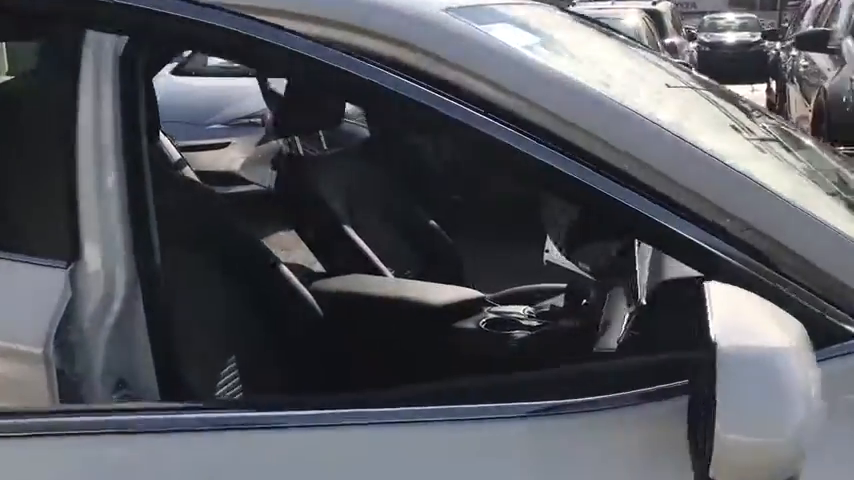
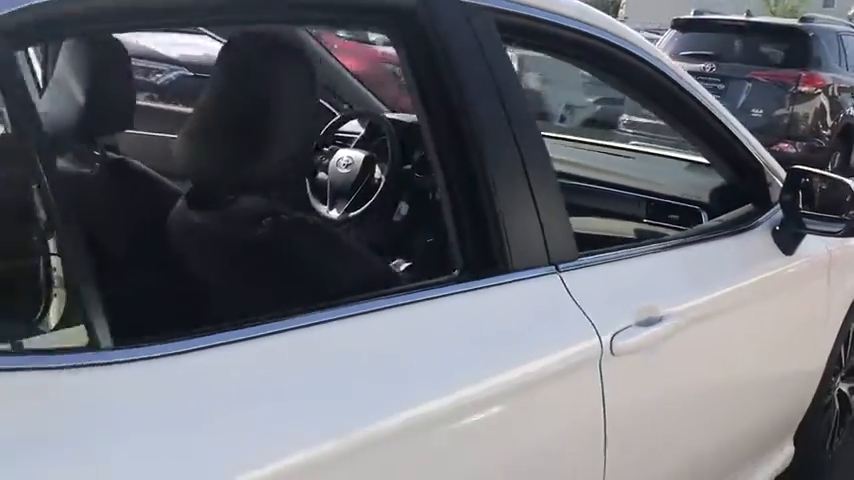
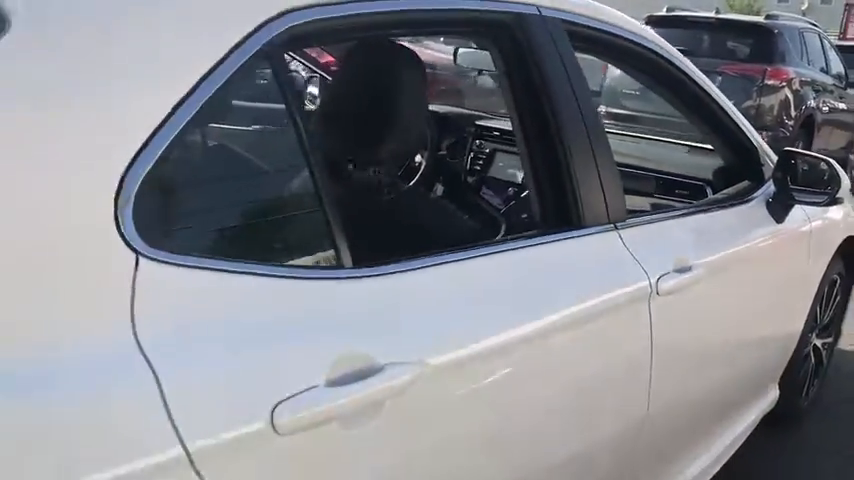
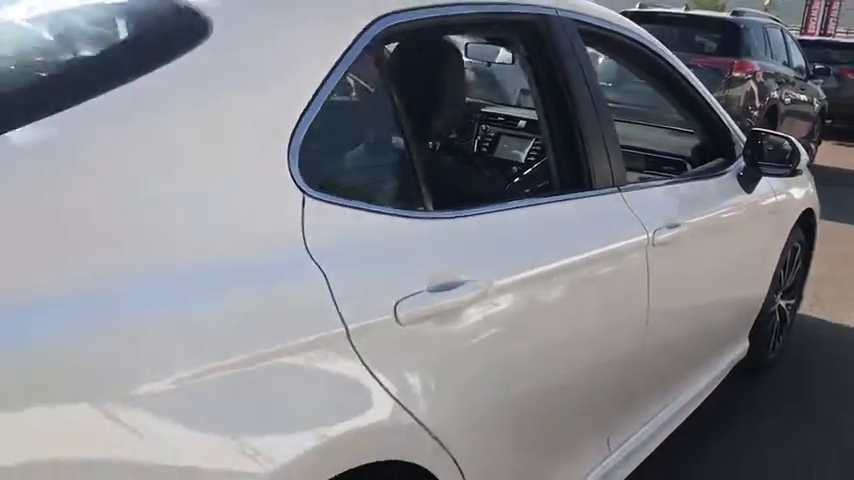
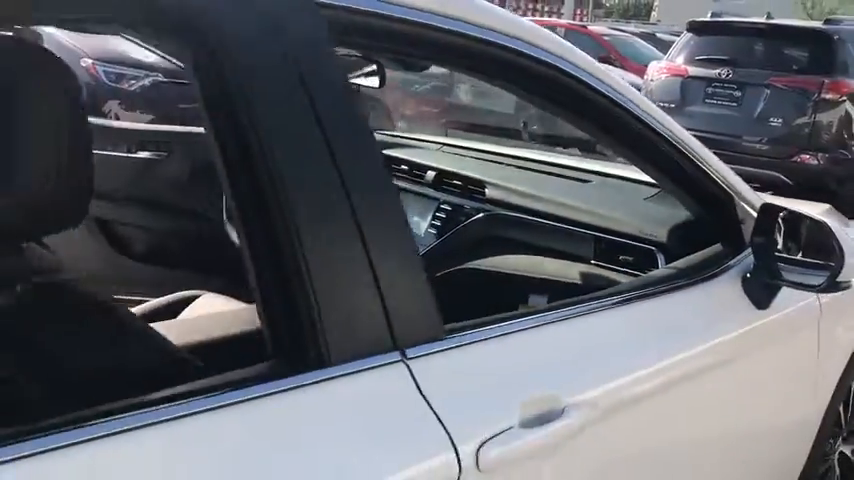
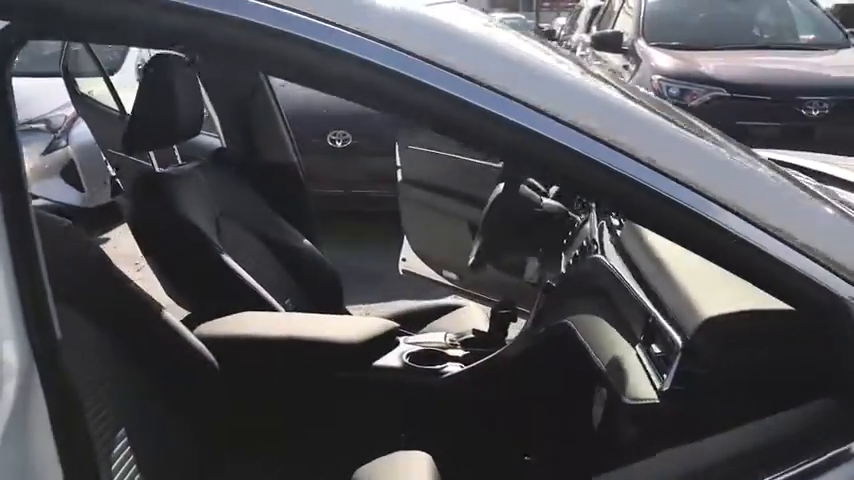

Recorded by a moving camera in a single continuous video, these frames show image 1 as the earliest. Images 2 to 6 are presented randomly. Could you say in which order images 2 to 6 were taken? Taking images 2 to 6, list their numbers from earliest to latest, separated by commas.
6, 5, 2, 3, 4
